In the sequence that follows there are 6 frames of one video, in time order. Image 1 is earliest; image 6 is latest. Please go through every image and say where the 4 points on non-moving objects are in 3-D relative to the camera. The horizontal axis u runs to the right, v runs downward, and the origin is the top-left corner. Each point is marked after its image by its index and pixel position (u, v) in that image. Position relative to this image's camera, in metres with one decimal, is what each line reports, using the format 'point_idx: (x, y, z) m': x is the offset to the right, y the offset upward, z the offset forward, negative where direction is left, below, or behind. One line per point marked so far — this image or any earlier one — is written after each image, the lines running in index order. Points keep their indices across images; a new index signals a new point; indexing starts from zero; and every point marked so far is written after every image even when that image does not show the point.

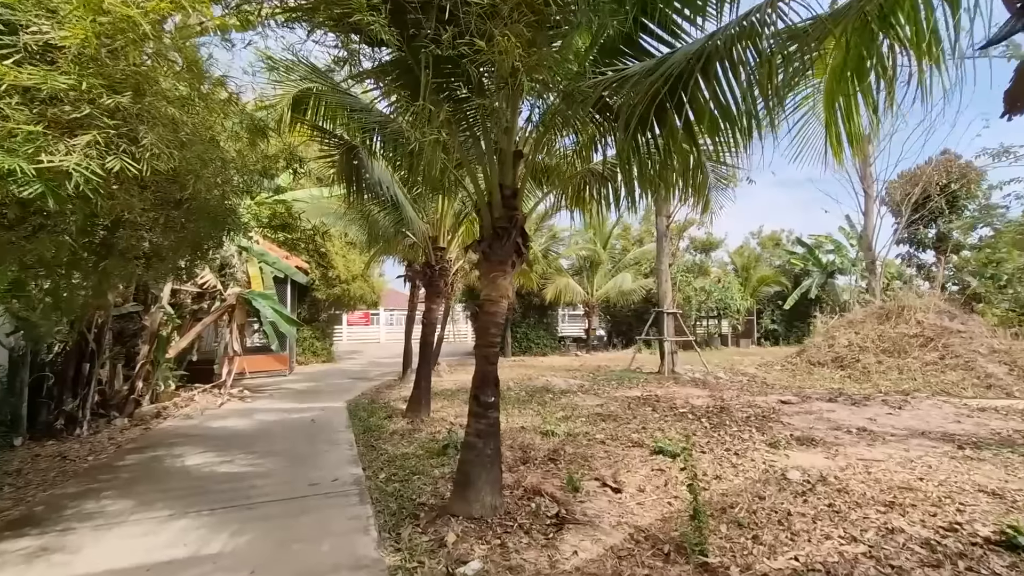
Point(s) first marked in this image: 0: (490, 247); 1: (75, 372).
0: (-0.2, +0.3, +4.2) m
1: (-6.6, -1.3, +7.4) m
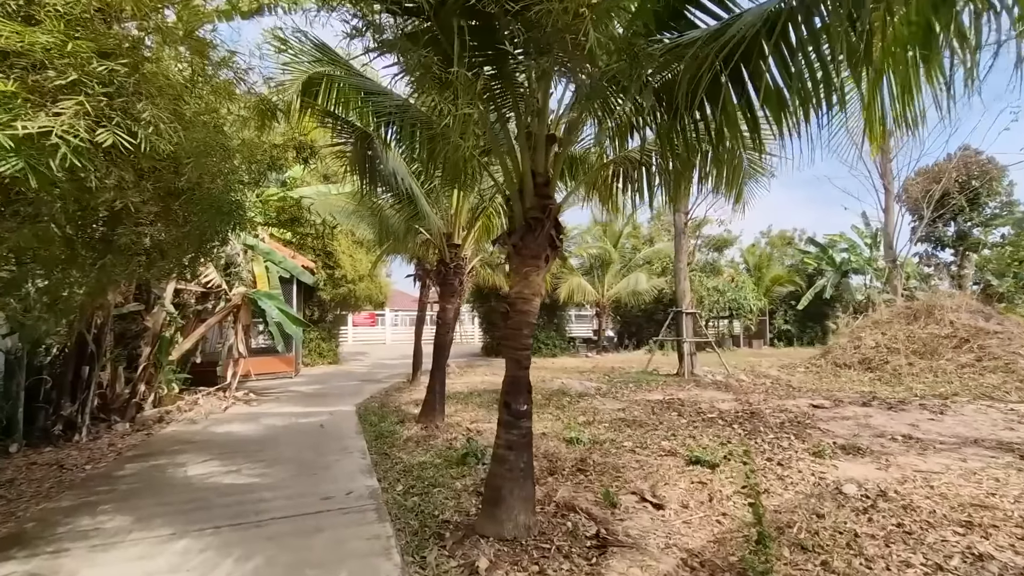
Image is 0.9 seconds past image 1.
0: (+0.1, +0.4, +3.8) m
1: (-6.3, -1.3, +7.1) m
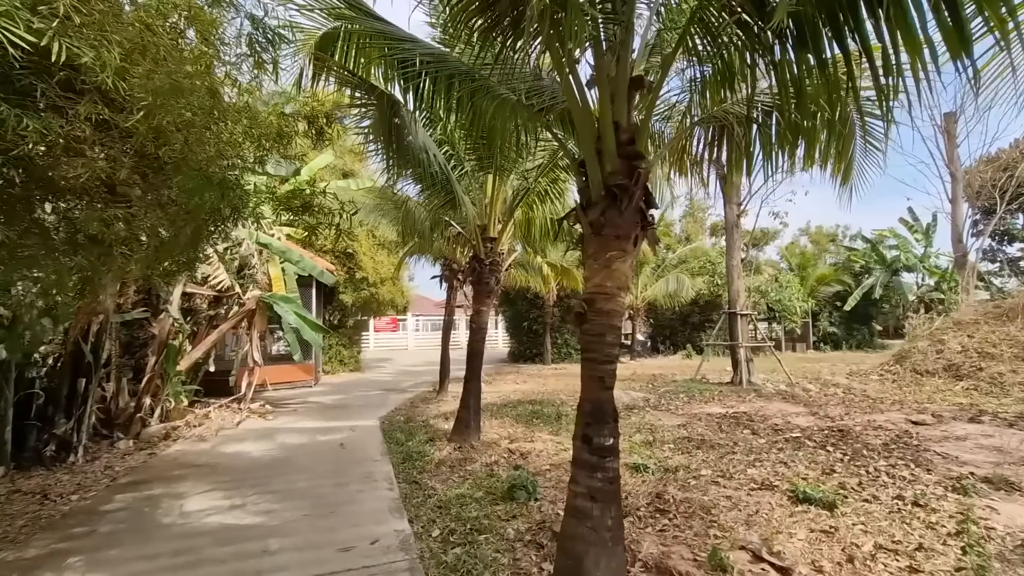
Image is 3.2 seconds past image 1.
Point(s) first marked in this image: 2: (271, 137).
0: (+0.5, +0.4, +2.8) m
1: (-5.7, -1.3, +6.4) m
2: (-2.1, +1.3, +4.2) m
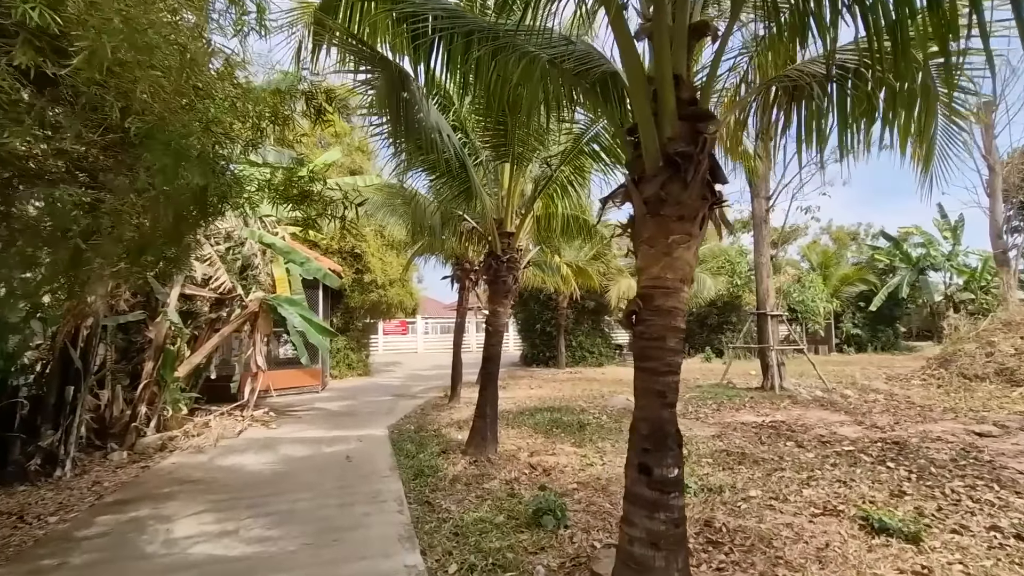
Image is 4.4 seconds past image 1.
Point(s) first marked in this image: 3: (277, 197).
0: (+0.7, +0.5, +2.3) m
1: (-5.5, -1.3, +5.9) m
2: (-1.9, +1.3, +3.8) m
3: (-2.4, +0.9, +5.1) m
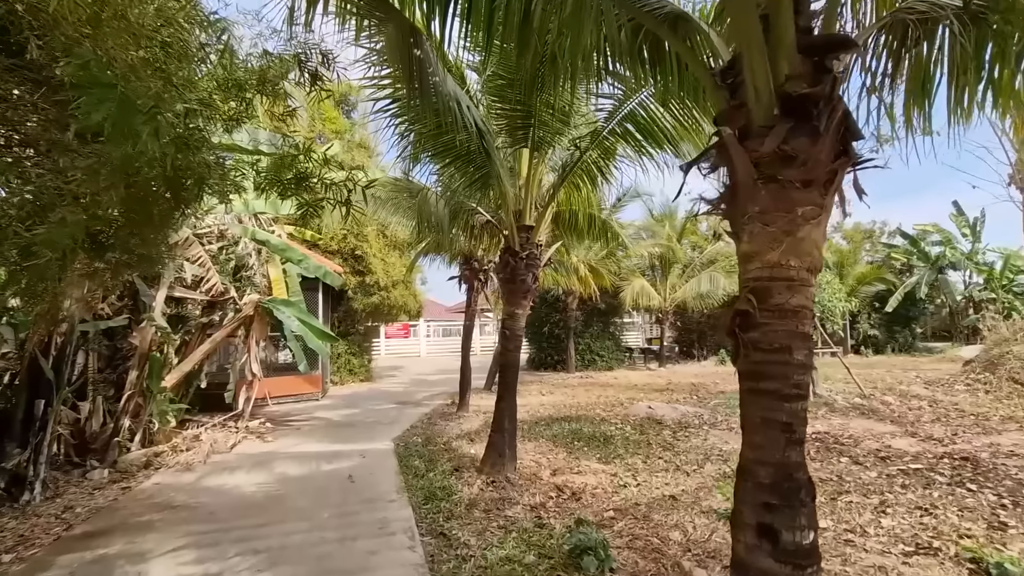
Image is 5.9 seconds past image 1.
0: (+0.9, +0.5, +1.7) m
1: (-5.3, -1.4, +5.3) m
2: (-1.7, +1.3, +3.1) m
3: (-2.2, +0.9, +4.5) m
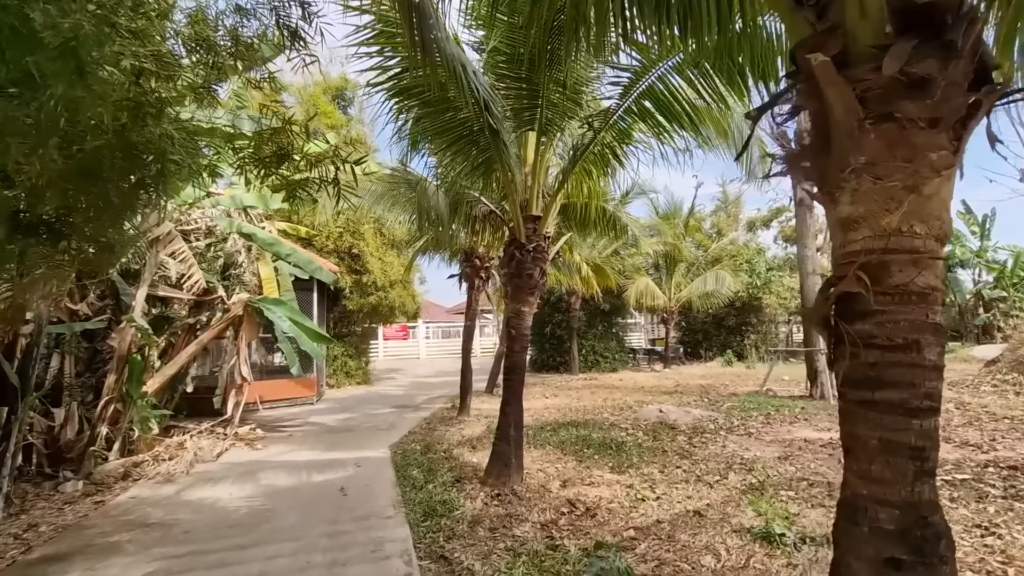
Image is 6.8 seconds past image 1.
0: (+1.0, +0.5, +1.2) m
1: (-5.2, -1.3, +4.9) m
2: (-1.6, +1.4, +2.7) m
3: (-2.2, +1.0, +4.1) m
